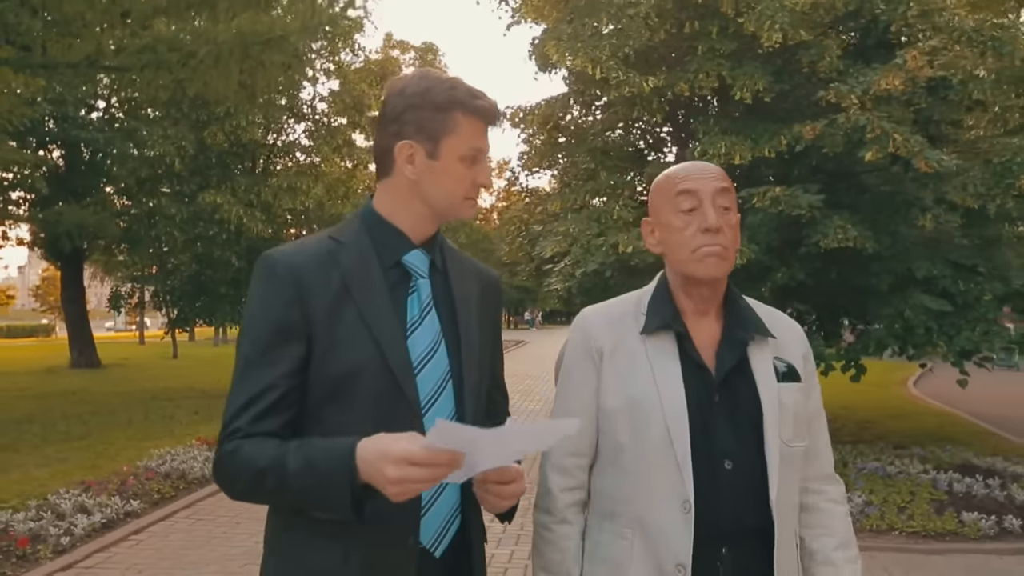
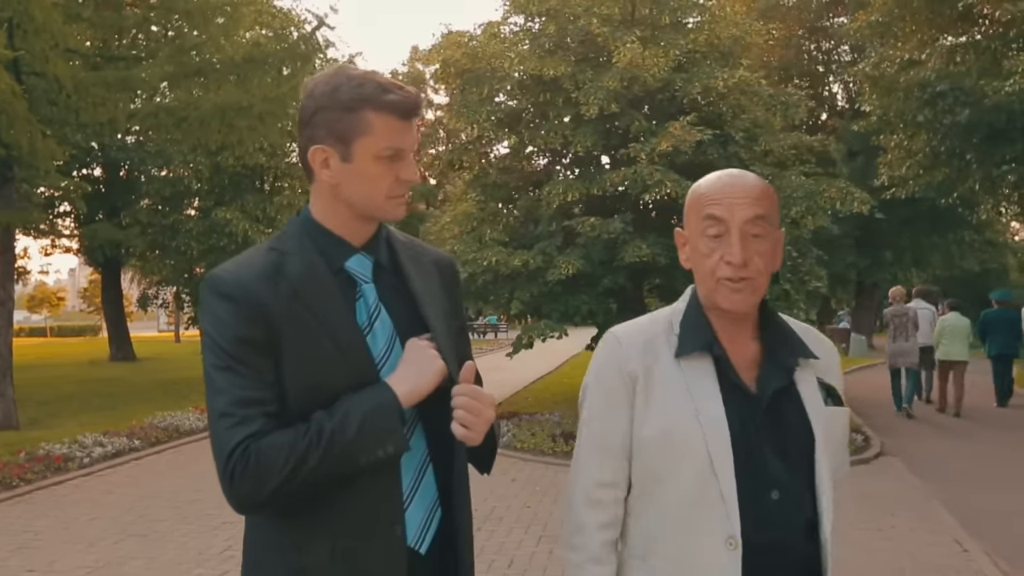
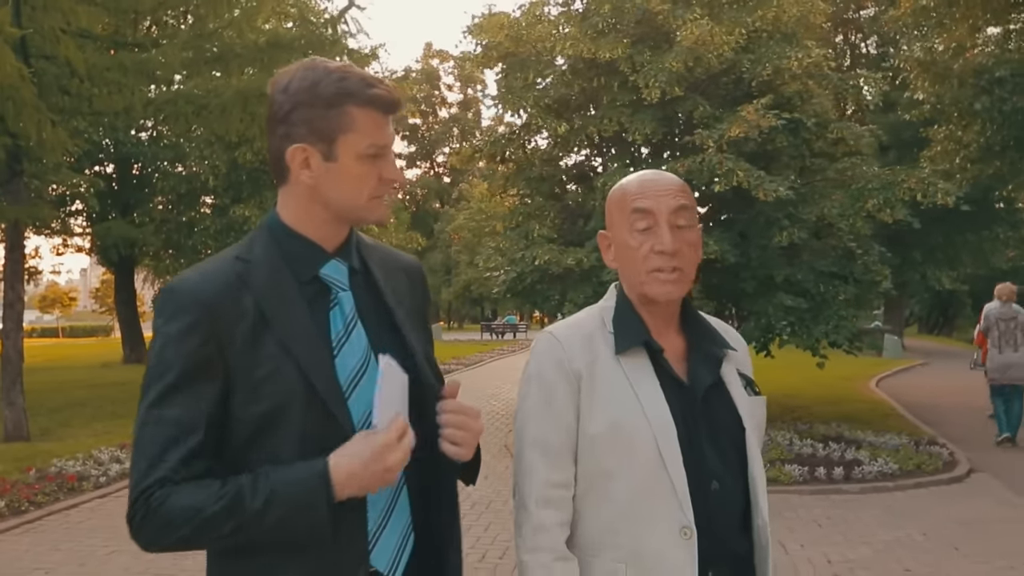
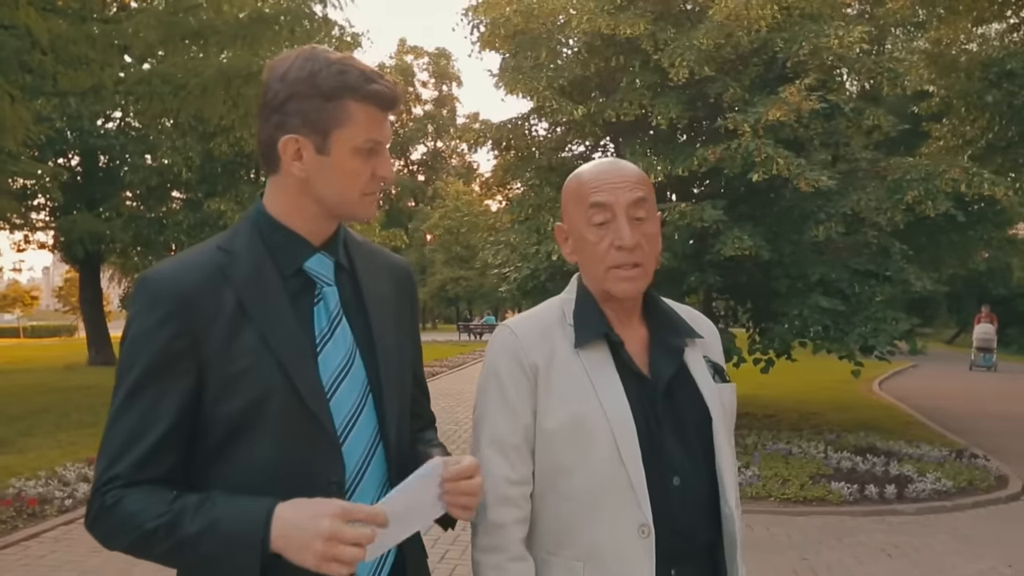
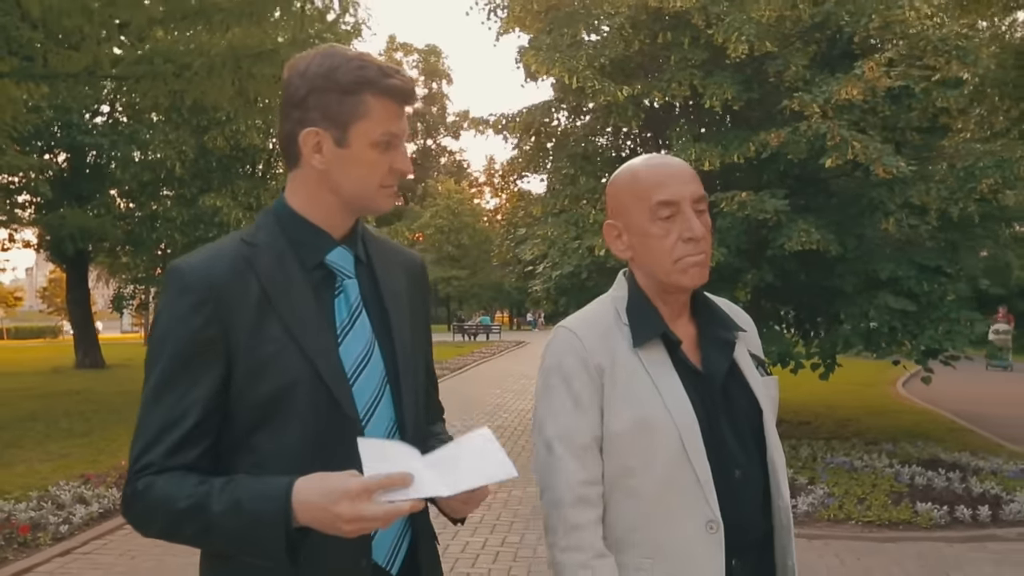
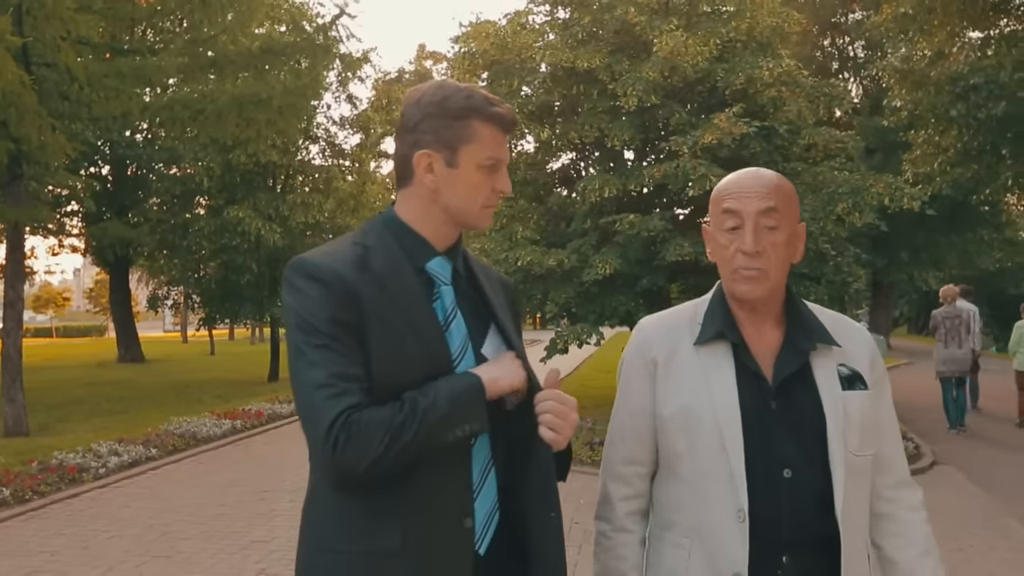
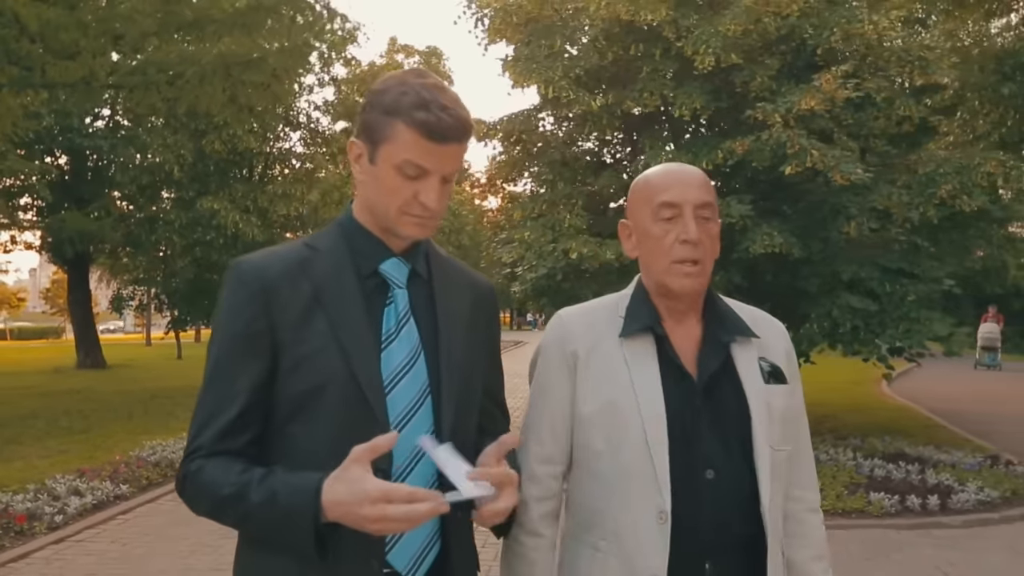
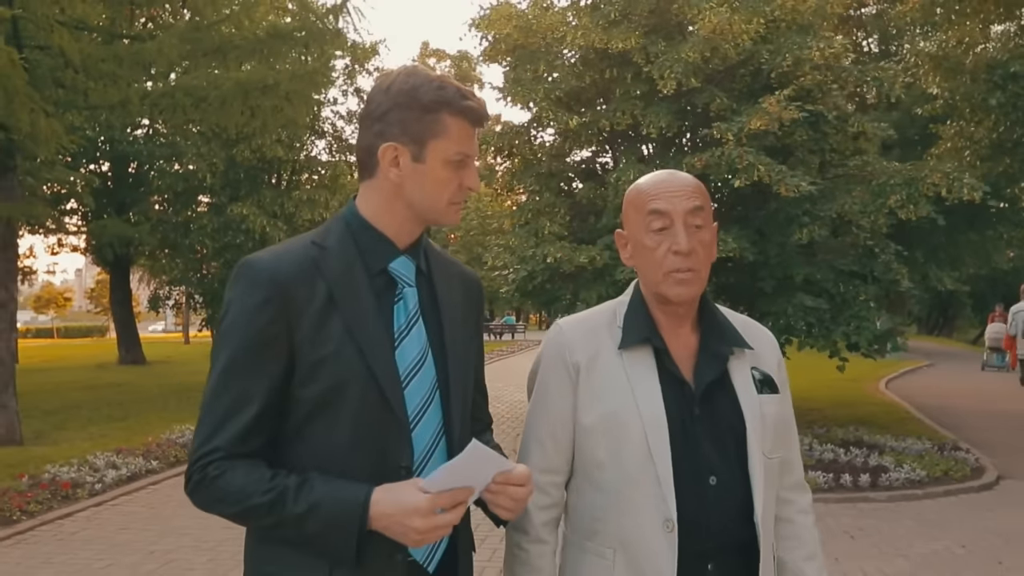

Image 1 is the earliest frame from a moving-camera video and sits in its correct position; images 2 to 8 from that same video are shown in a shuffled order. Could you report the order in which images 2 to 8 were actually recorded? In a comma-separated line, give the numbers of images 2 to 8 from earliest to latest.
5, 7, 4, 8, 3, 6, 2
